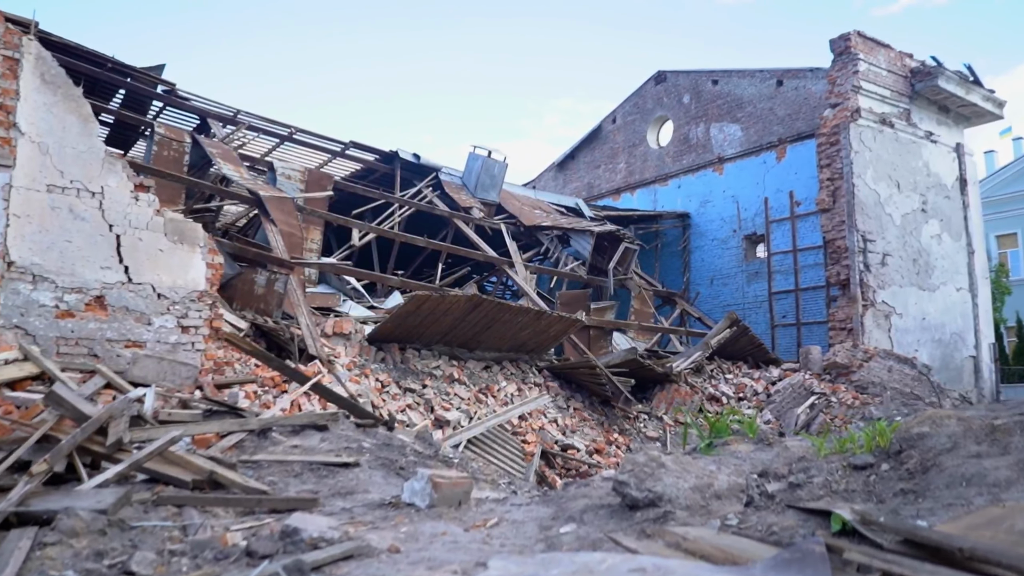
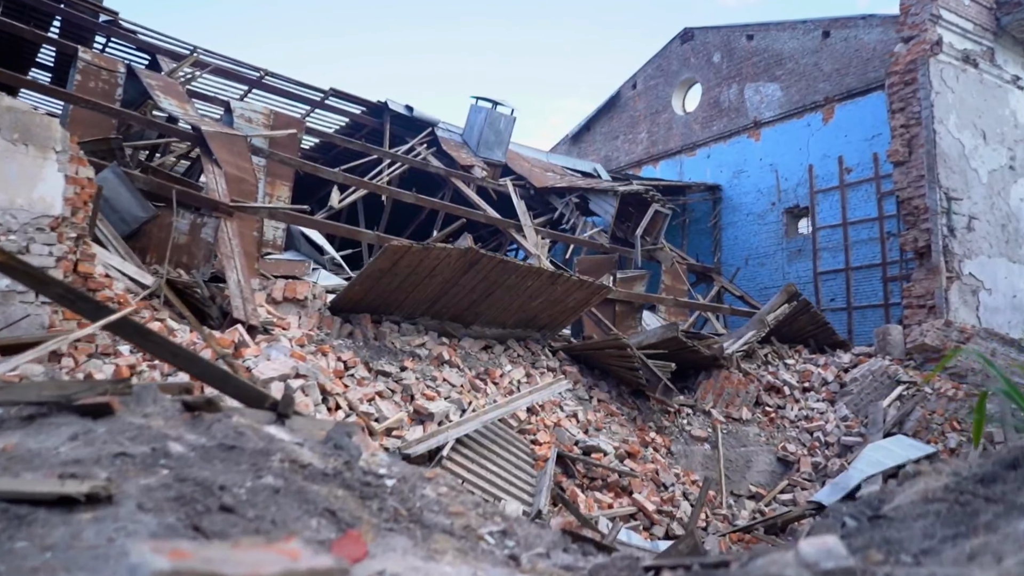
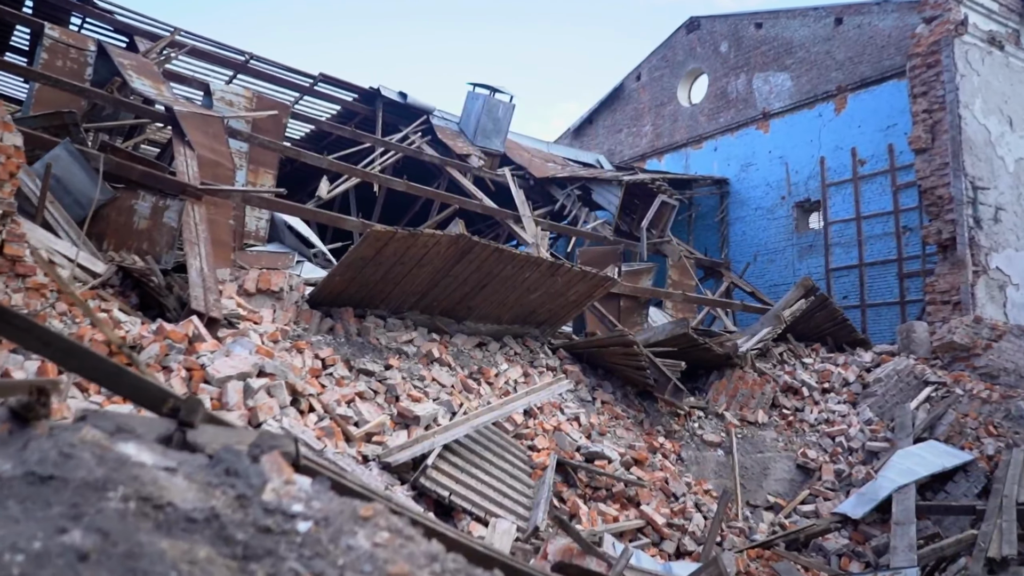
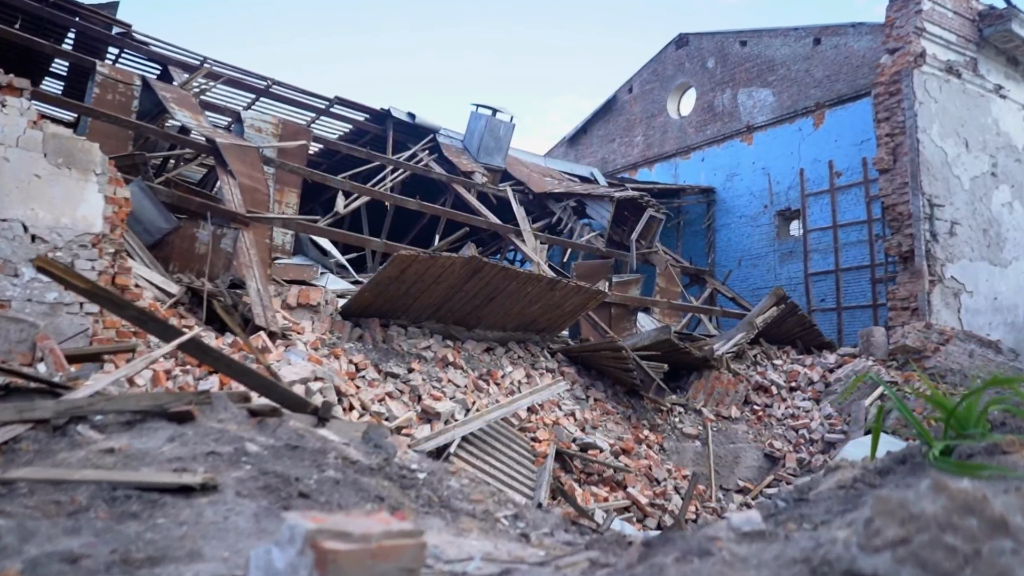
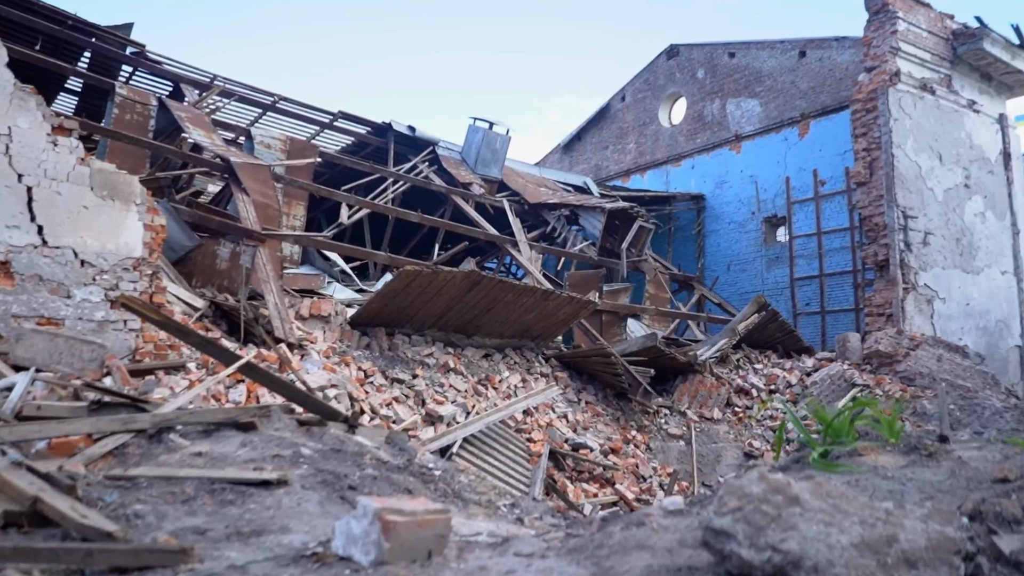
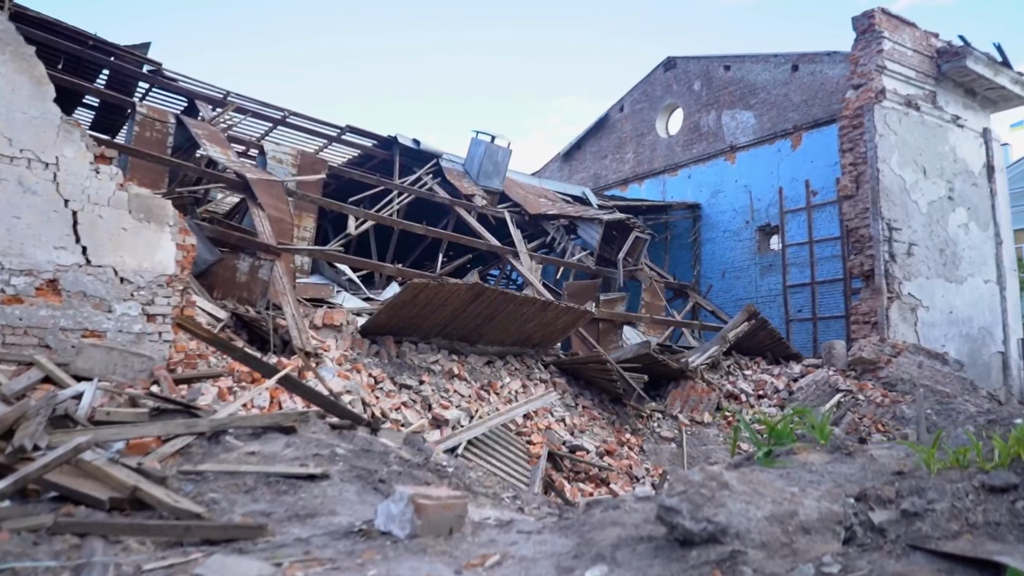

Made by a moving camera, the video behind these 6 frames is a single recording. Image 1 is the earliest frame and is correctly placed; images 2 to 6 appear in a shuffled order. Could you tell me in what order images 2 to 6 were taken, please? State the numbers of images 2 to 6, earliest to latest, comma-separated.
6, 5, 4, 2, 3
